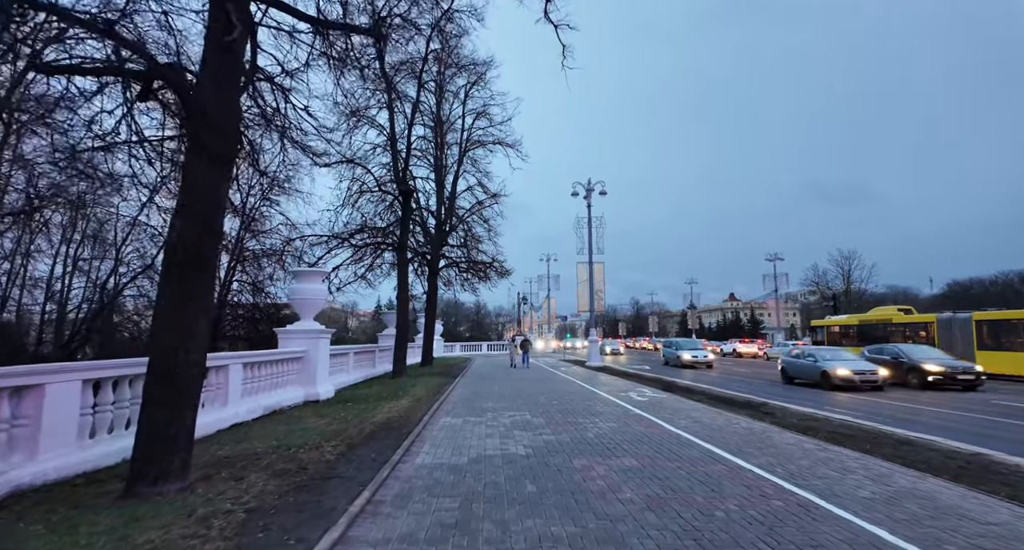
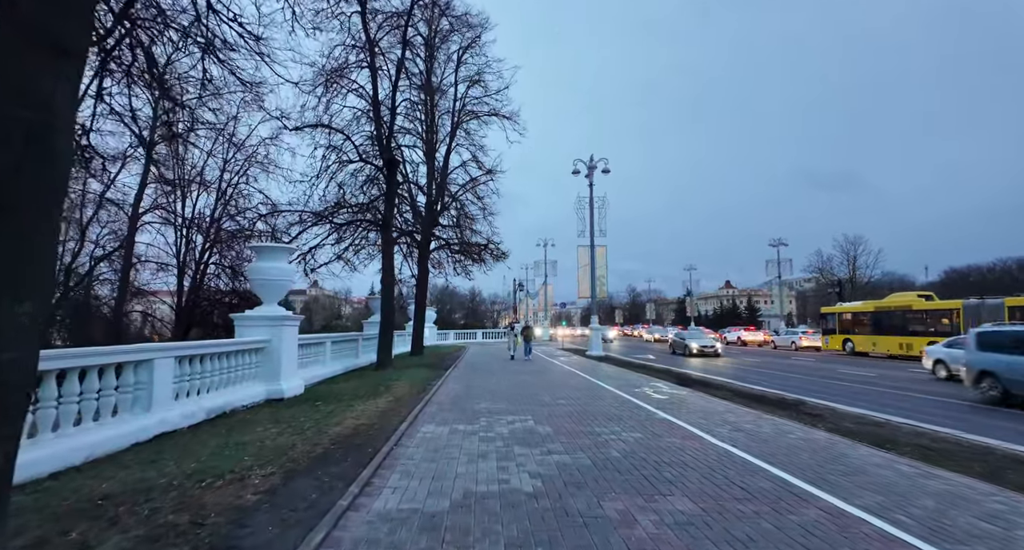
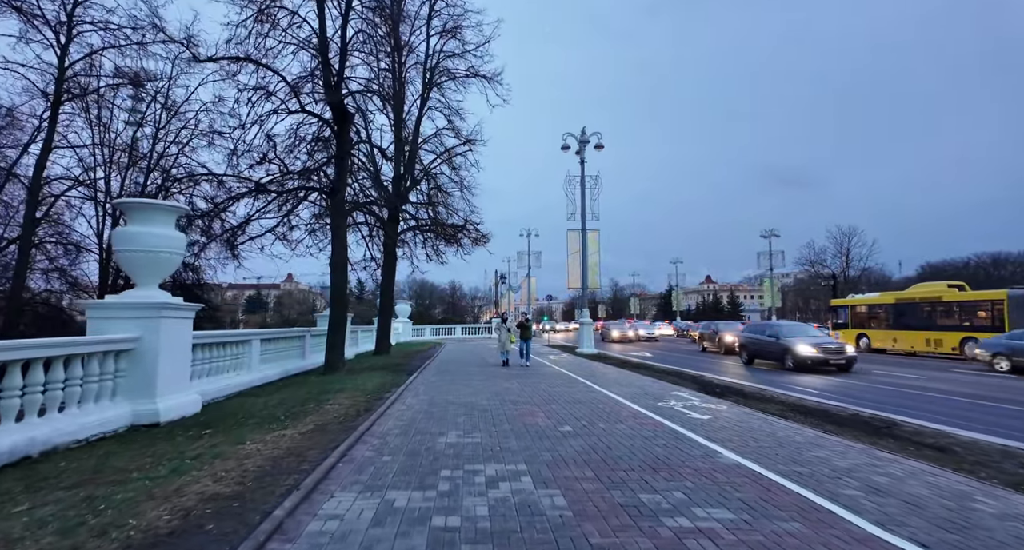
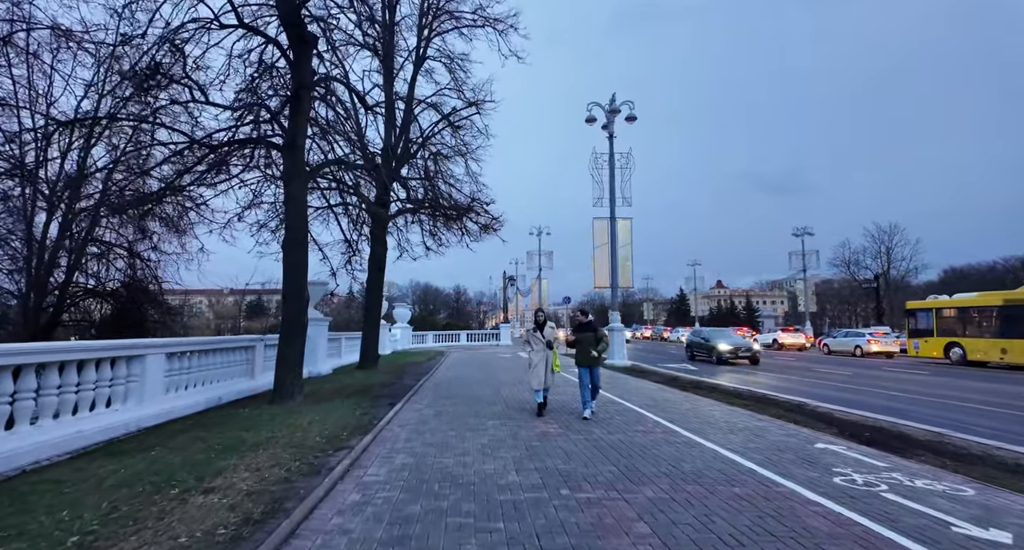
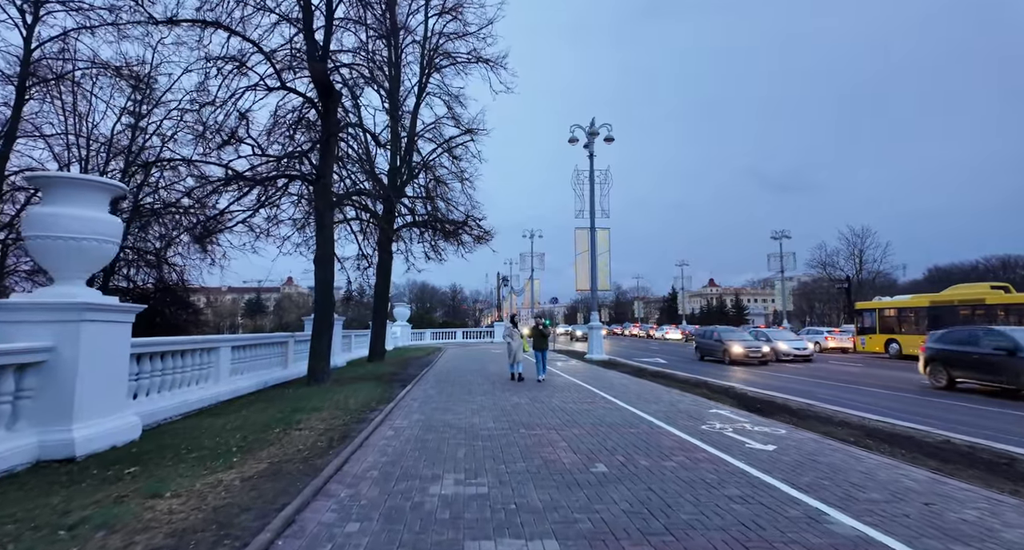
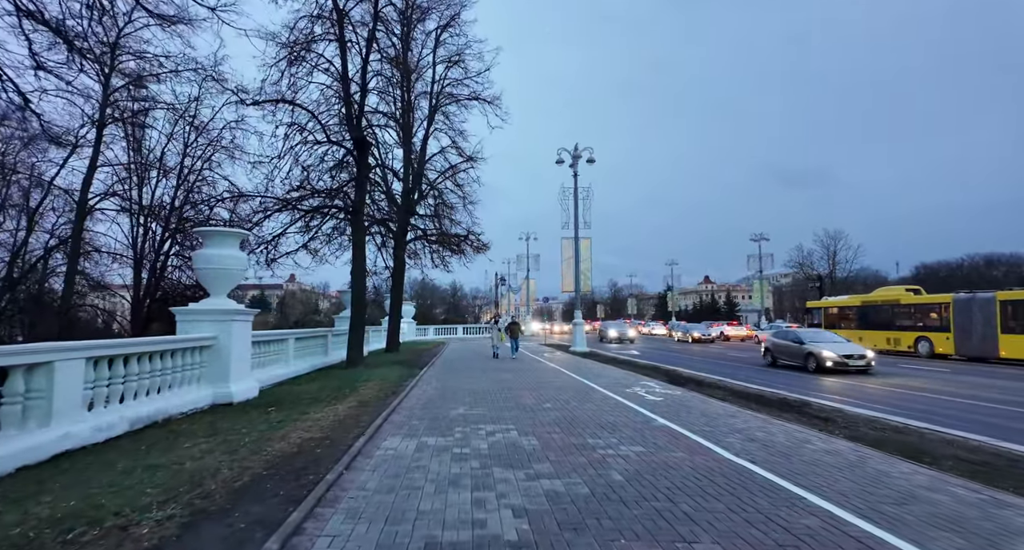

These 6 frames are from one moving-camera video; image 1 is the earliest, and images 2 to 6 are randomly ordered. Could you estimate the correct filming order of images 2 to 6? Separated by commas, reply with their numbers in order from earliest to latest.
2, 6, 3, 5, 4
